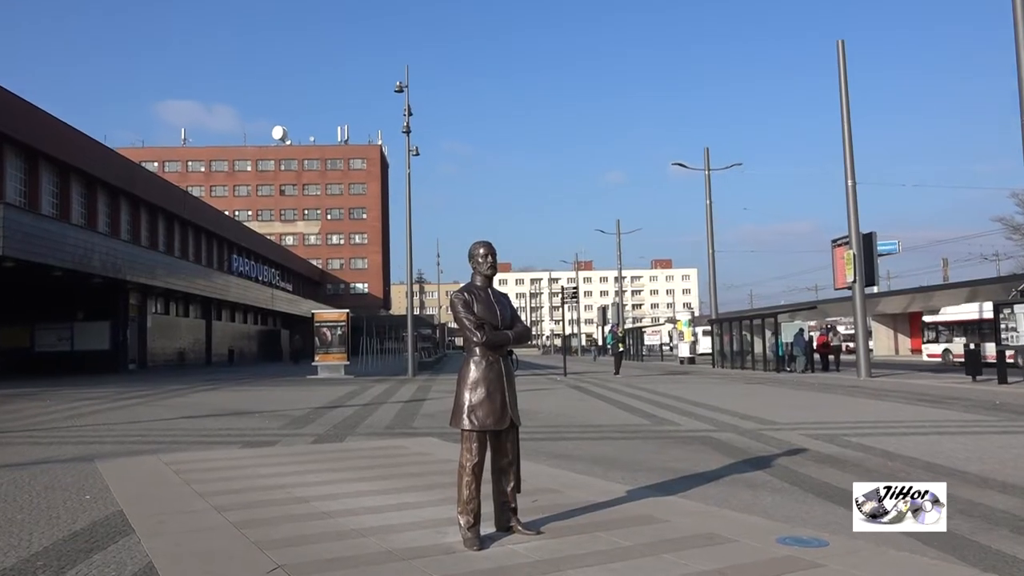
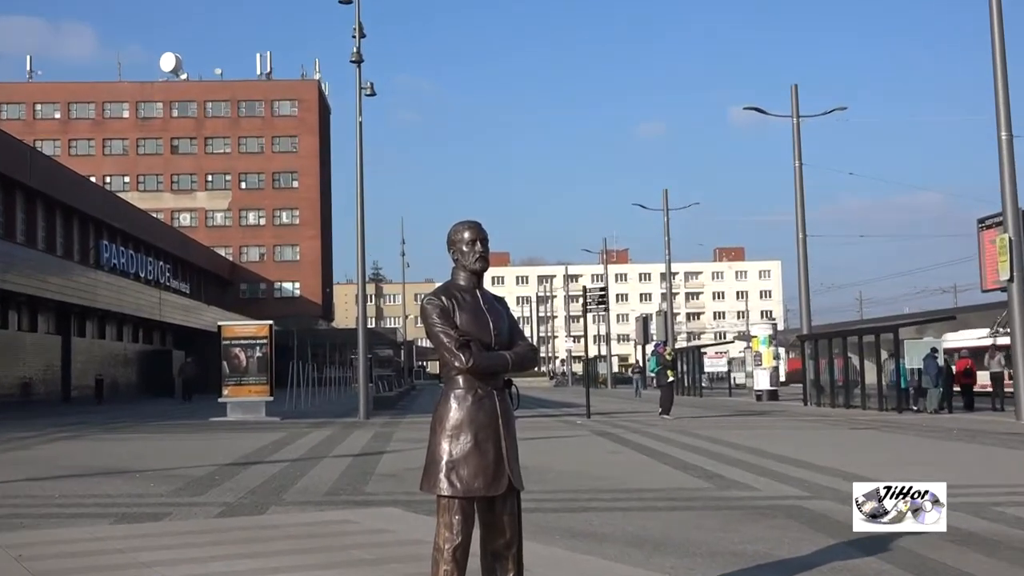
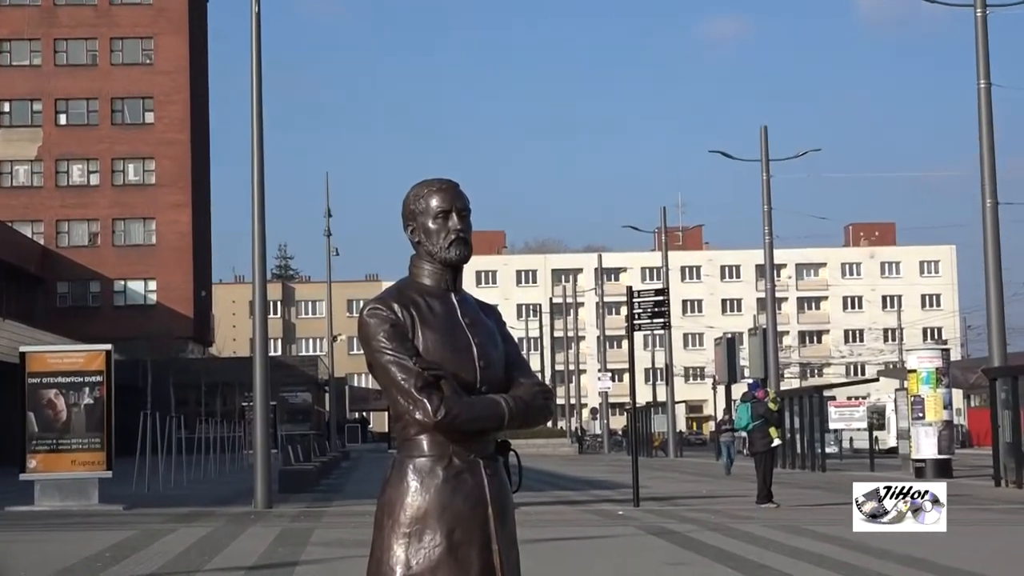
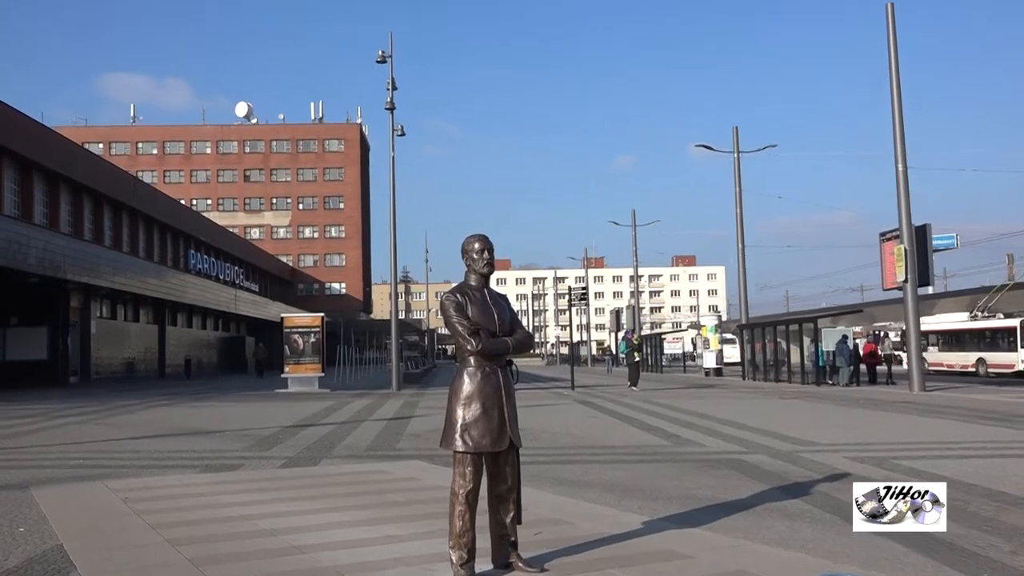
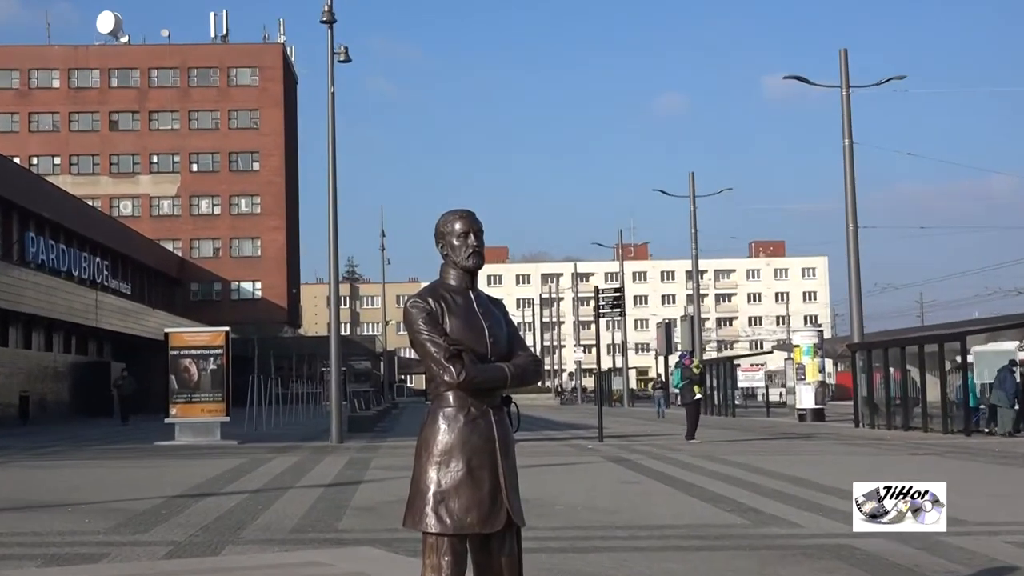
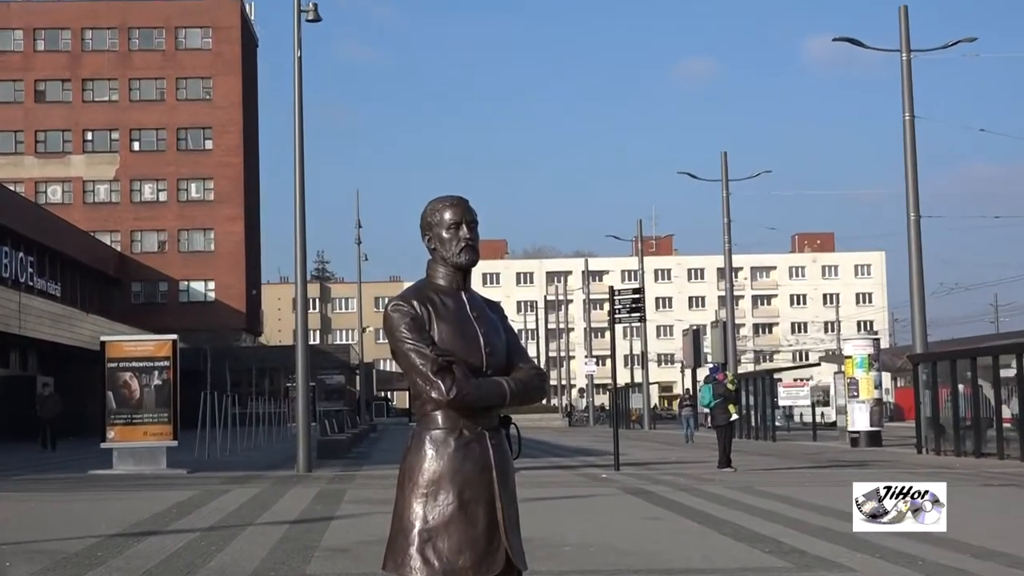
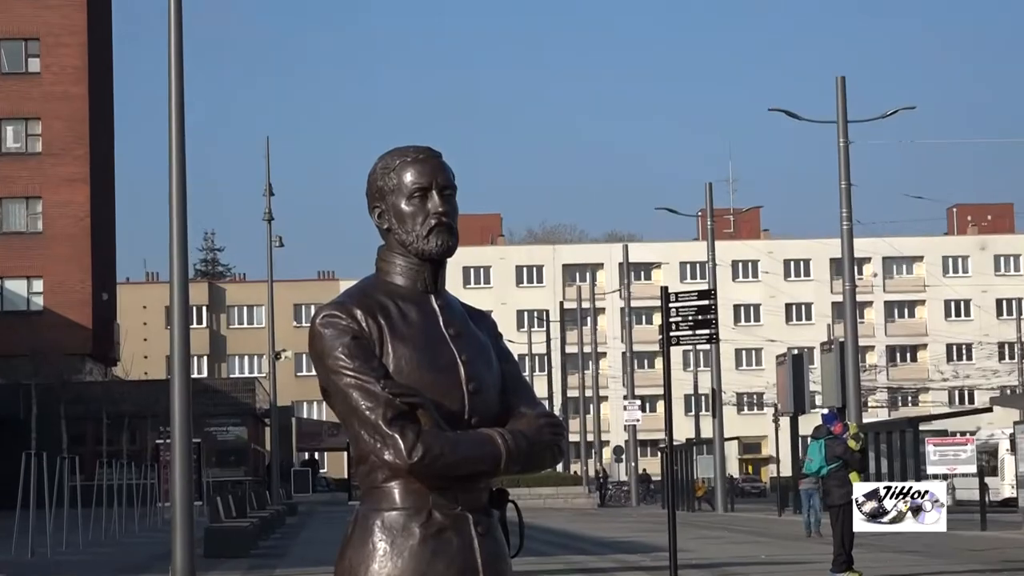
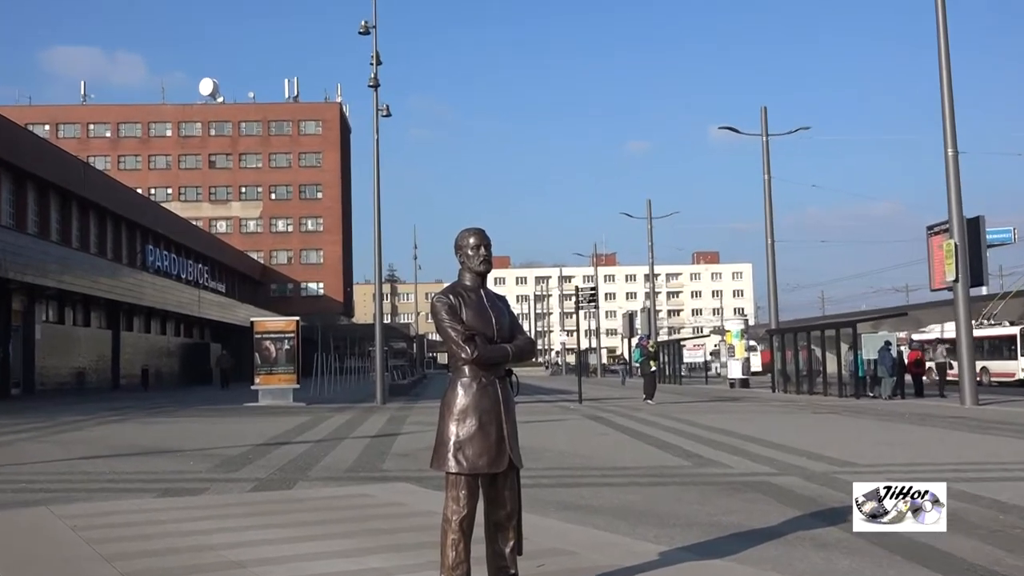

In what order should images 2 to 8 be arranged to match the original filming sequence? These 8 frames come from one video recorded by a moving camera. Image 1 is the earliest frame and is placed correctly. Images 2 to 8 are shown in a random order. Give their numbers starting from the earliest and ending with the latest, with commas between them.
4, 8, 2, 5, 6, 3, 7
